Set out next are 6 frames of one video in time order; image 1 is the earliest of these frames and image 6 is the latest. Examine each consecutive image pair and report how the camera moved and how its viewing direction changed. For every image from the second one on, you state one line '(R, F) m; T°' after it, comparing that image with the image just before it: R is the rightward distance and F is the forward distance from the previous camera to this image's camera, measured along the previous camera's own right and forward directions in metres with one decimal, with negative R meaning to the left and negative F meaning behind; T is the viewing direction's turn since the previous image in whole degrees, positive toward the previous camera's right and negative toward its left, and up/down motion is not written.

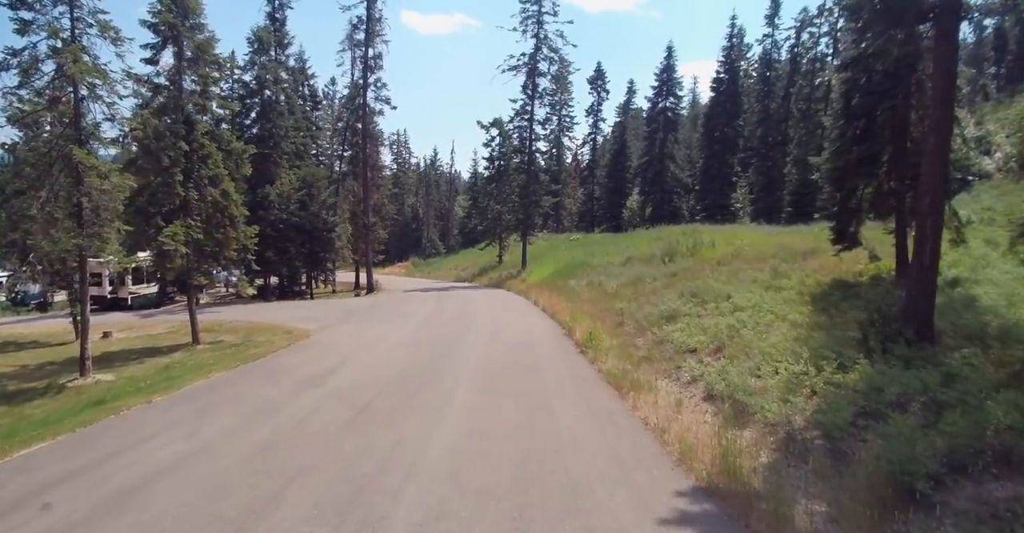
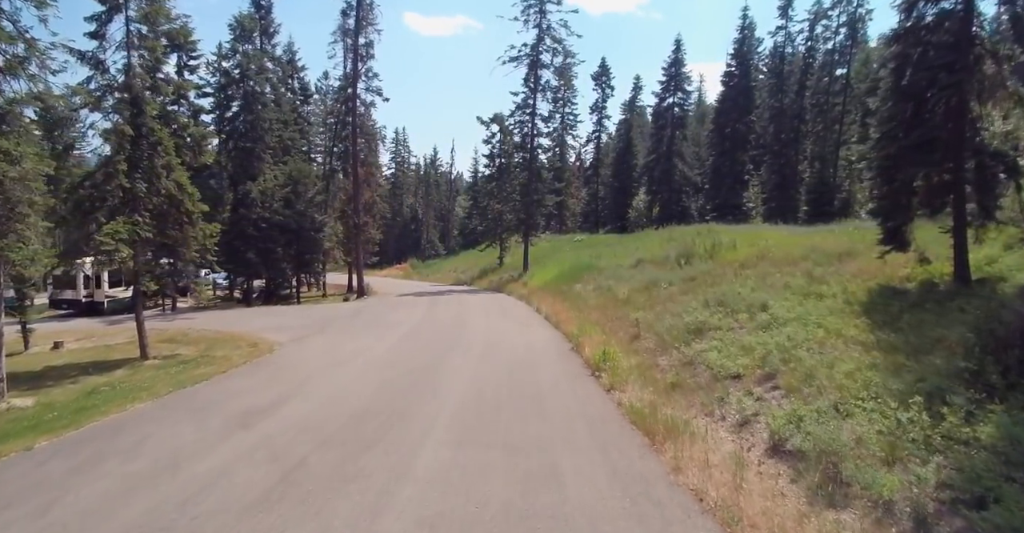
(+0.1, +2.6) m; 0°
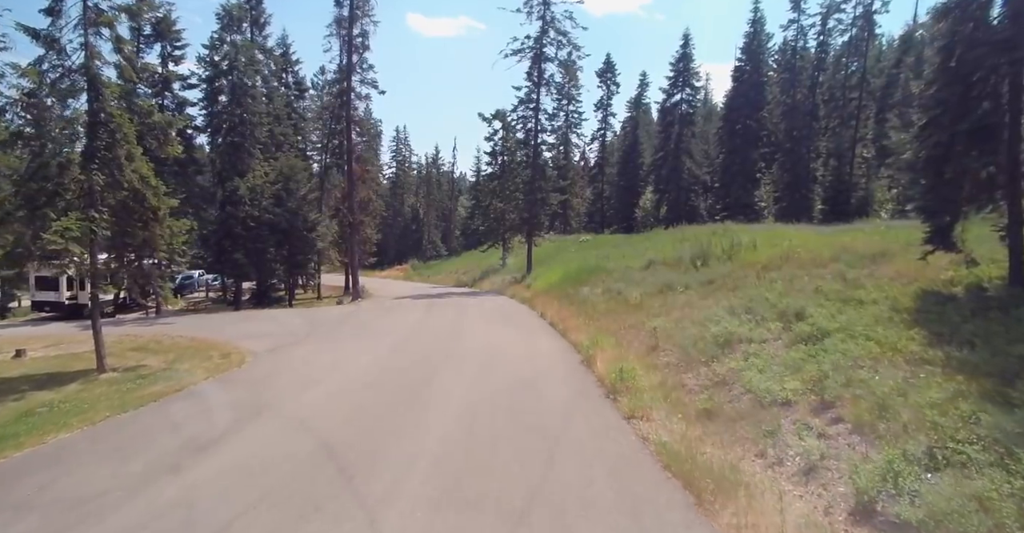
(0.0, +1.8) m; 0°
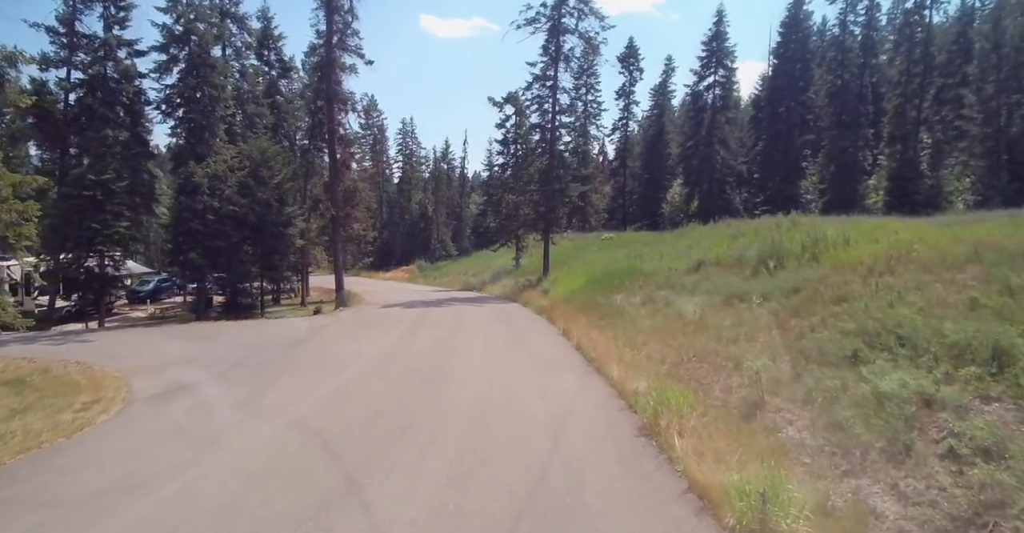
(0.0, +5.5) m; -1°
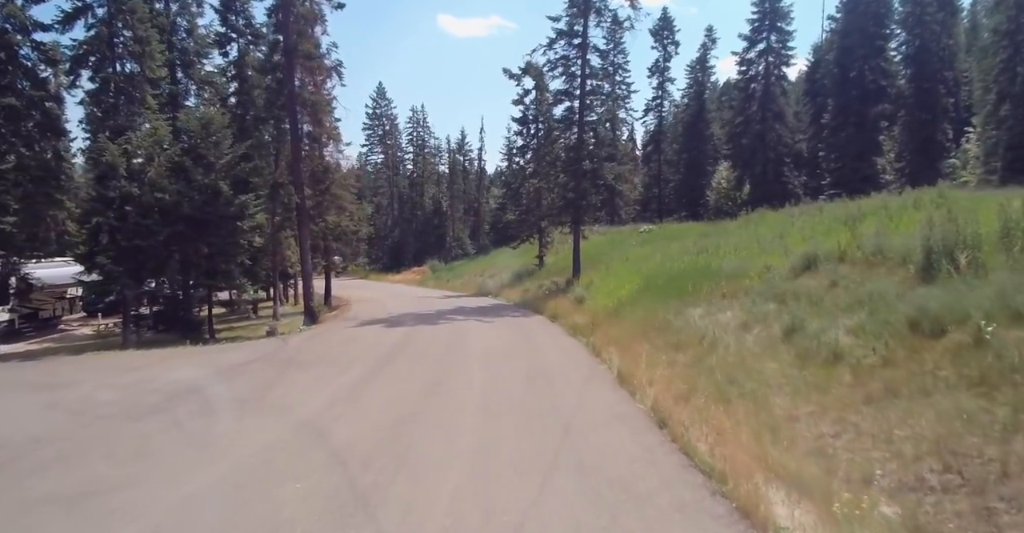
(0.0, +6.7) m; -2°
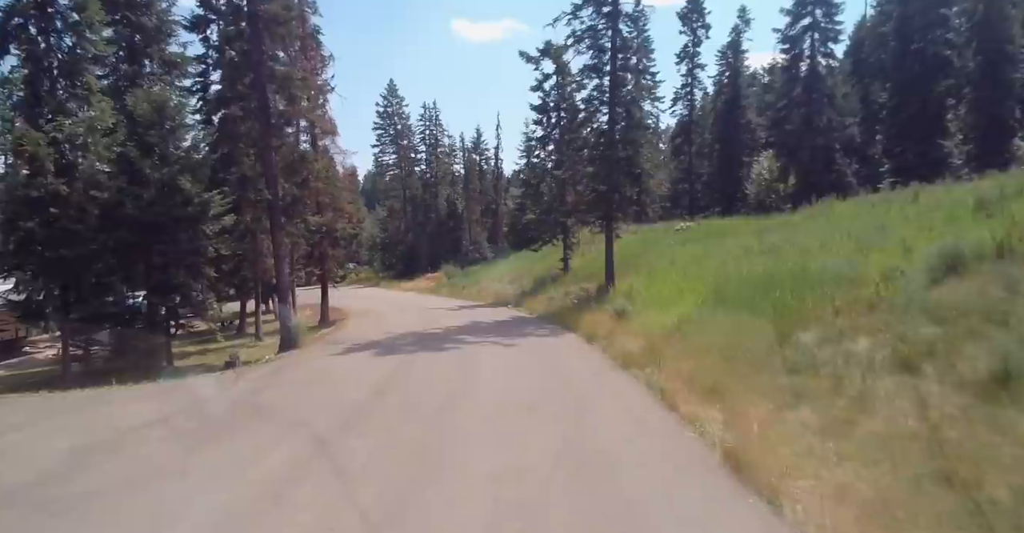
(-0.1, +4.0) m; -2°
